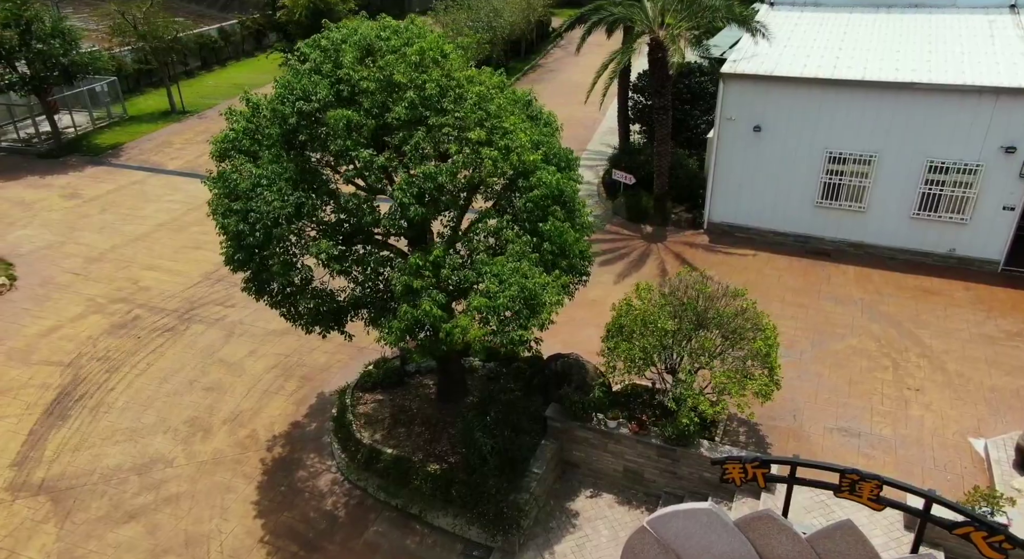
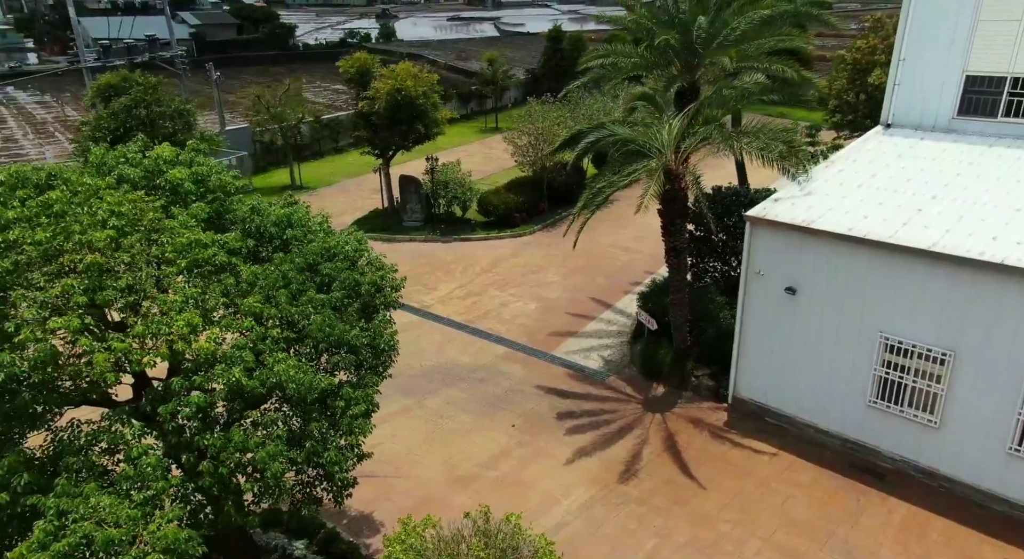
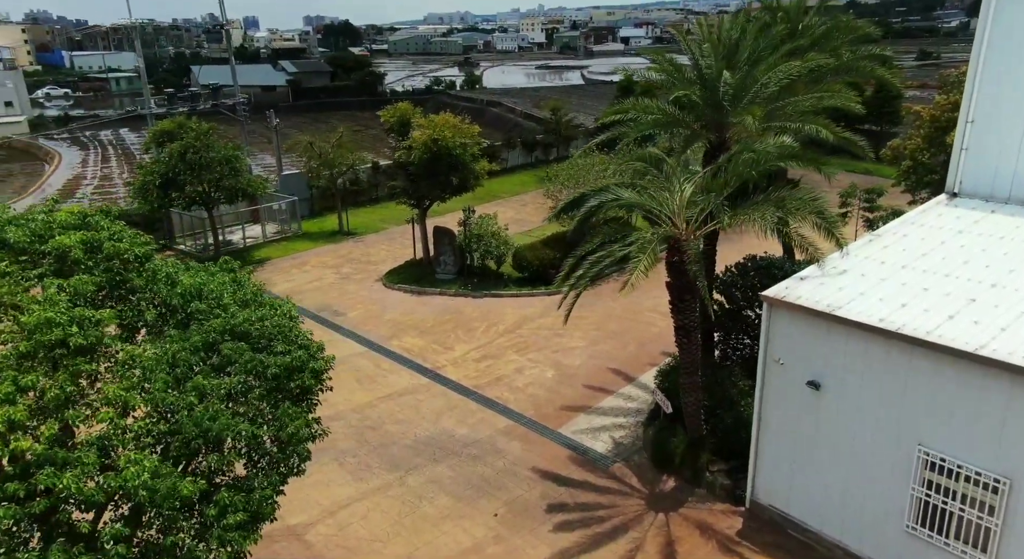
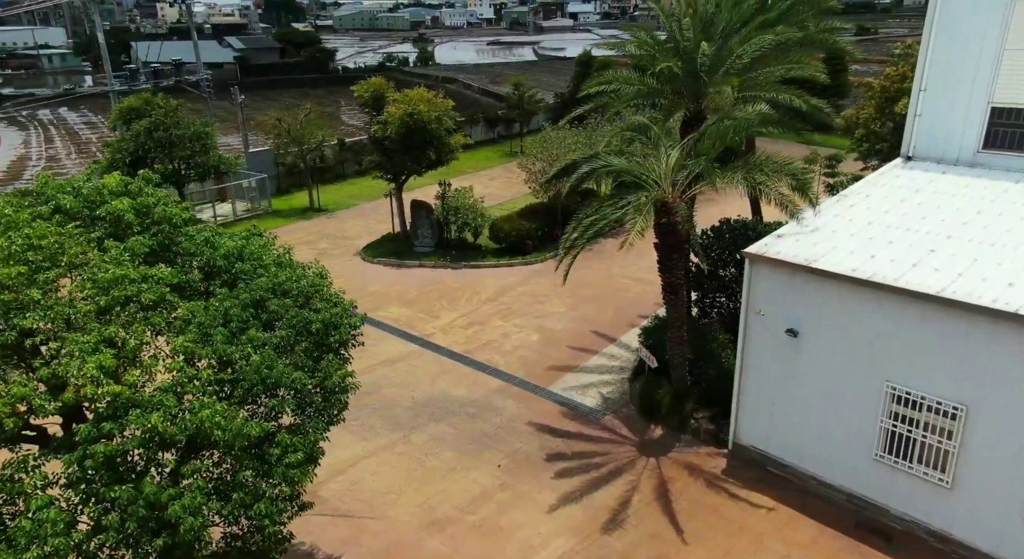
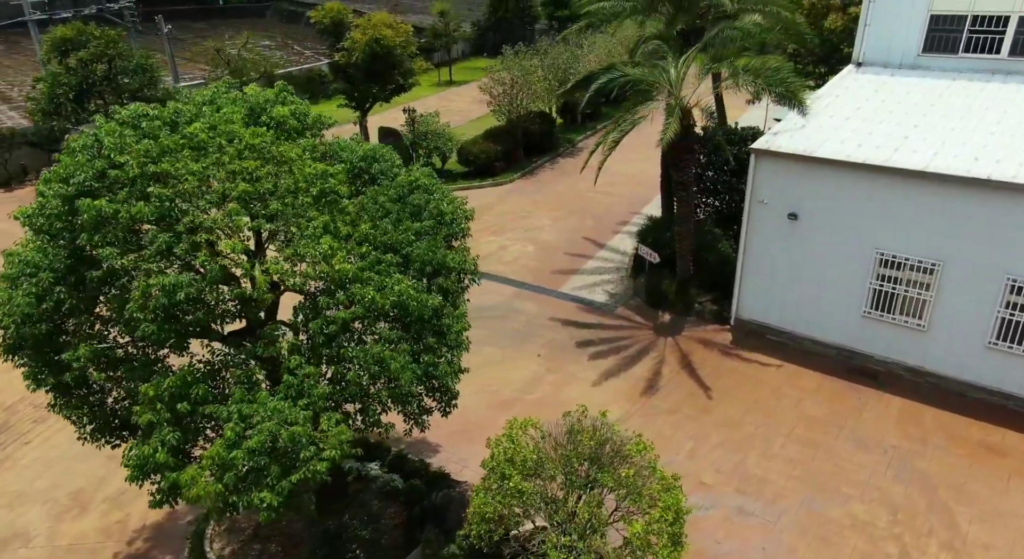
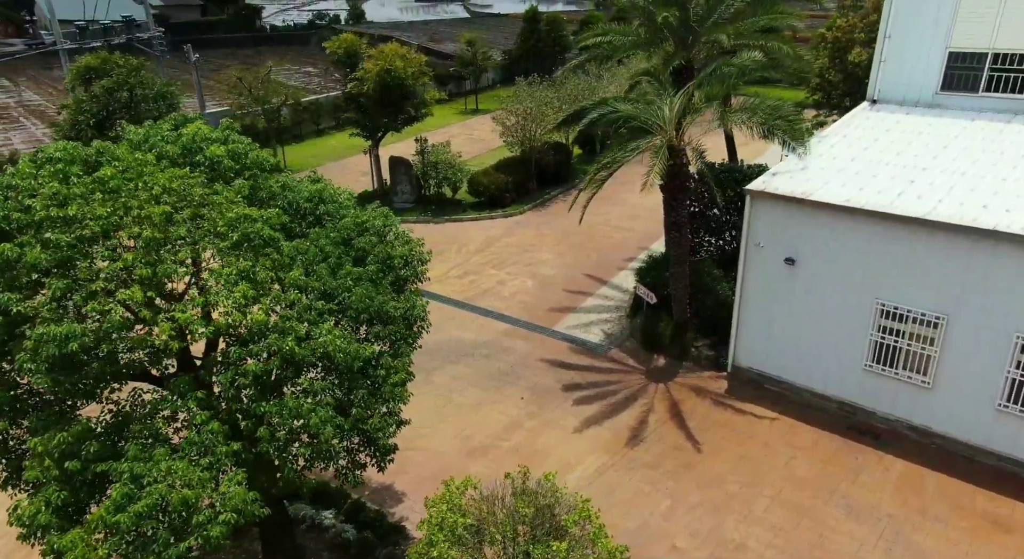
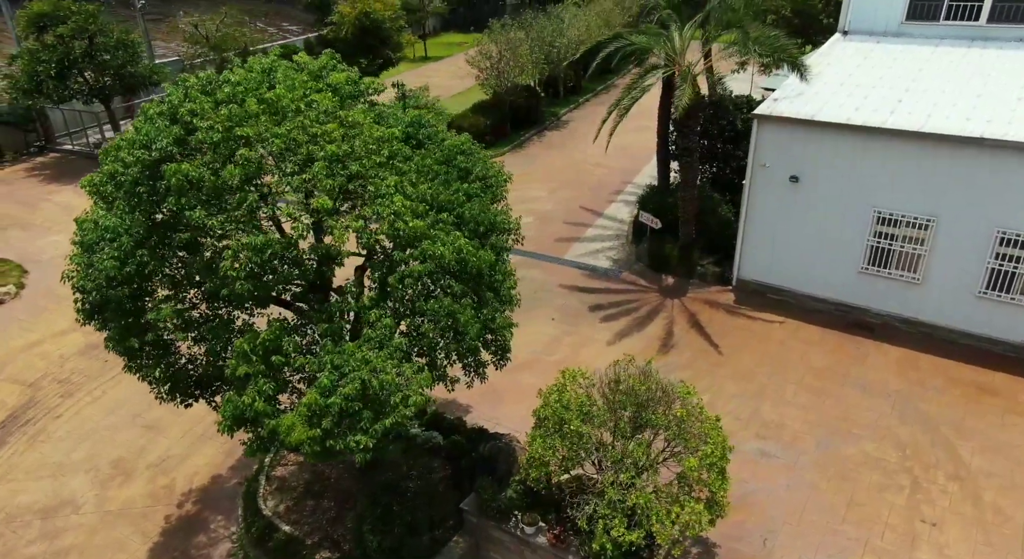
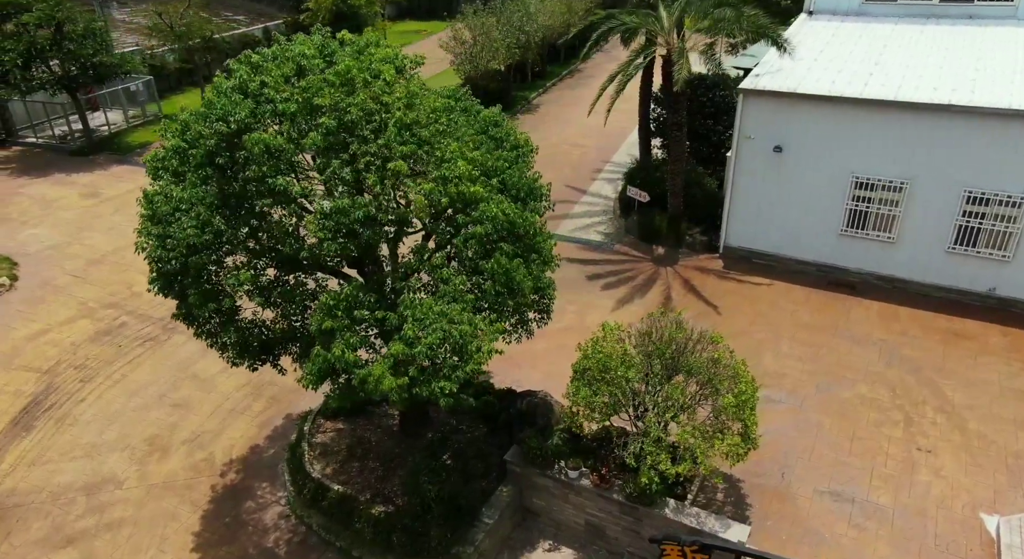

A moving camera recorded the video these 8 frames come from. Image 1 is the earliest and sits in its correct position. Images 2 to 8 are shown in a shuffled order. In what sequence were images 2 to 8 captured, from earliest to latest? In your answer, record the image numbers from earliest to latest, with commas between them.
8, 7, 5, 6, 2, 4, 3
